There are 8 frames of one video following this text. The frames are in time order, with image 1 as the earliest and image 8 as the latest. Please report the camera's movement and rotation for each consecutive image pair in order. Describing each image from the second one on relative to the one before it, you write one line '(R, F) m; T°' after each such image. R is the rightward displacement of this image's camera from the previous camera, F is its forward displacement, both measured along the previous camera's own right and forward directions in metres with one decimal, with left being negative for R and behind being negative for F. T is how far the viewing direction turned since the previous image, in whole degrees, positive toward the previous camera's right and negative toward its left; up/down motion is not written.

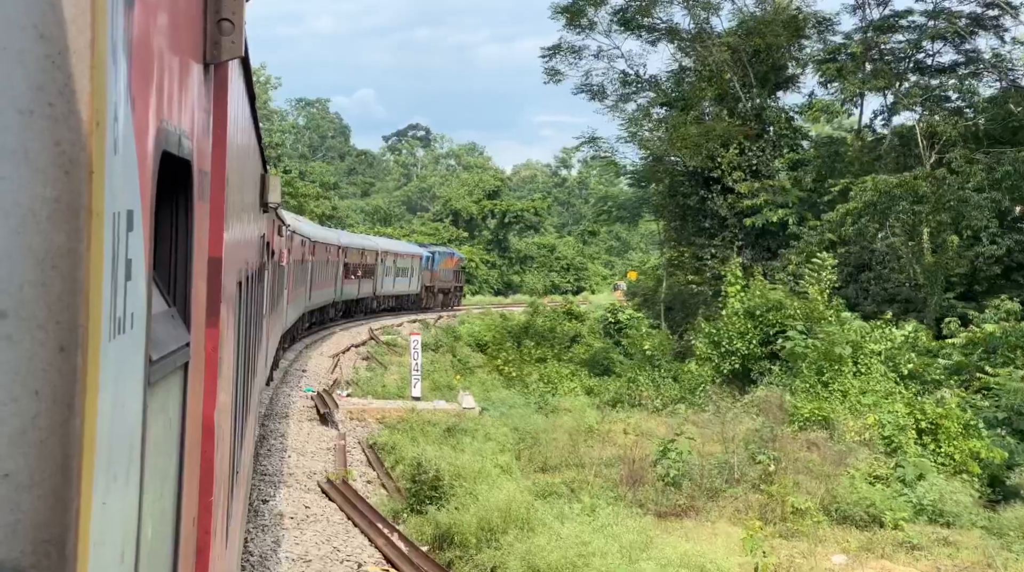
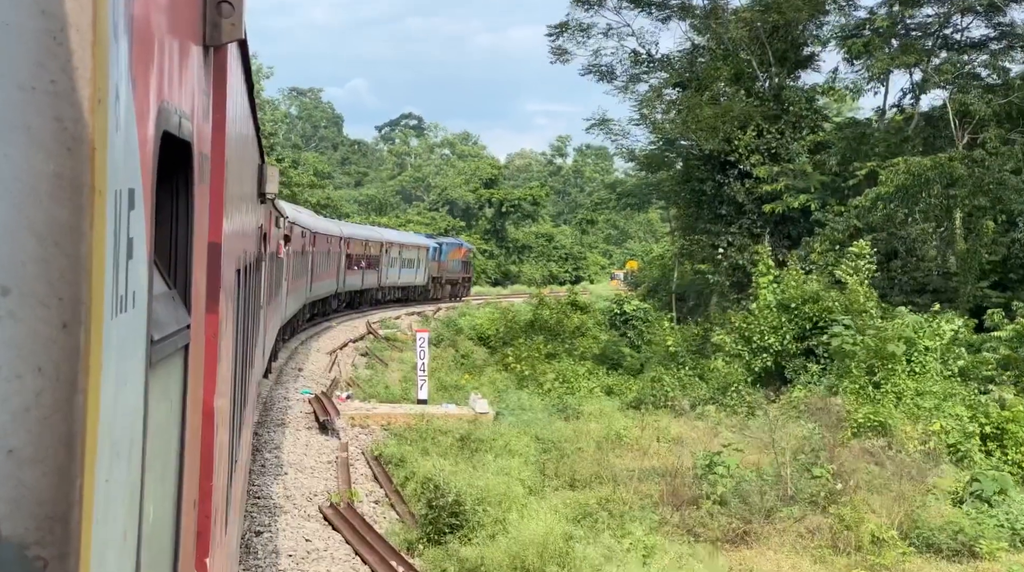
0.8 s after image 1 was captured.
(-0.2, +1.2) m; 0°
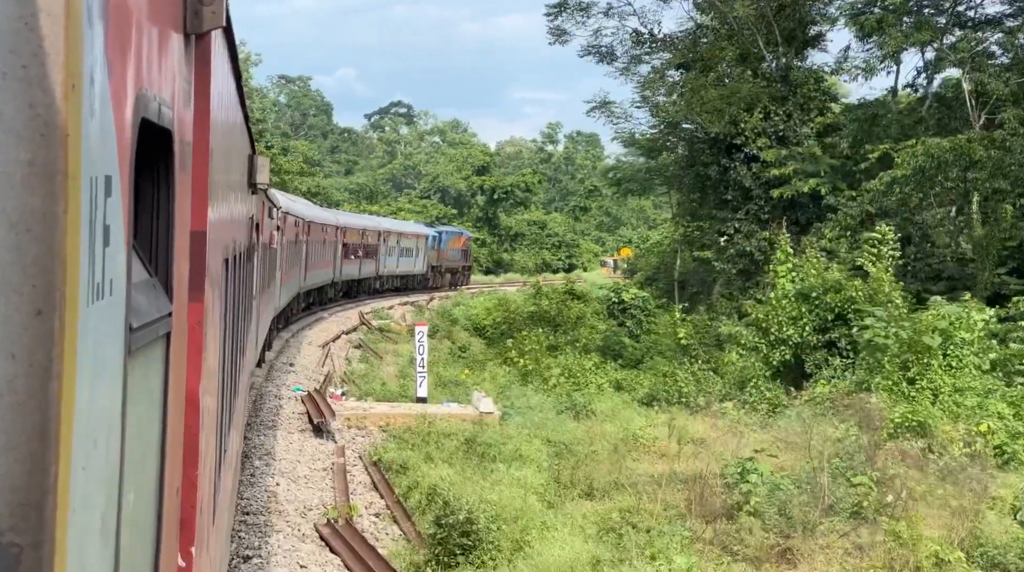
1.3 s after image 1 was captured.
(-0.2, +0.8) m; 0°
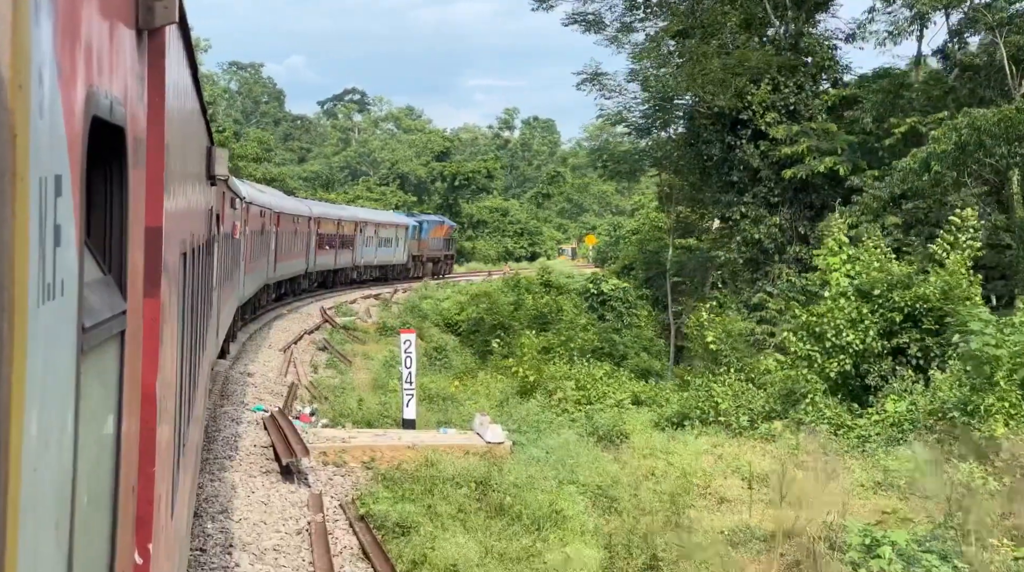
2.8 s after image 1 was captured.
(-0.5, +2.3) m; +2°
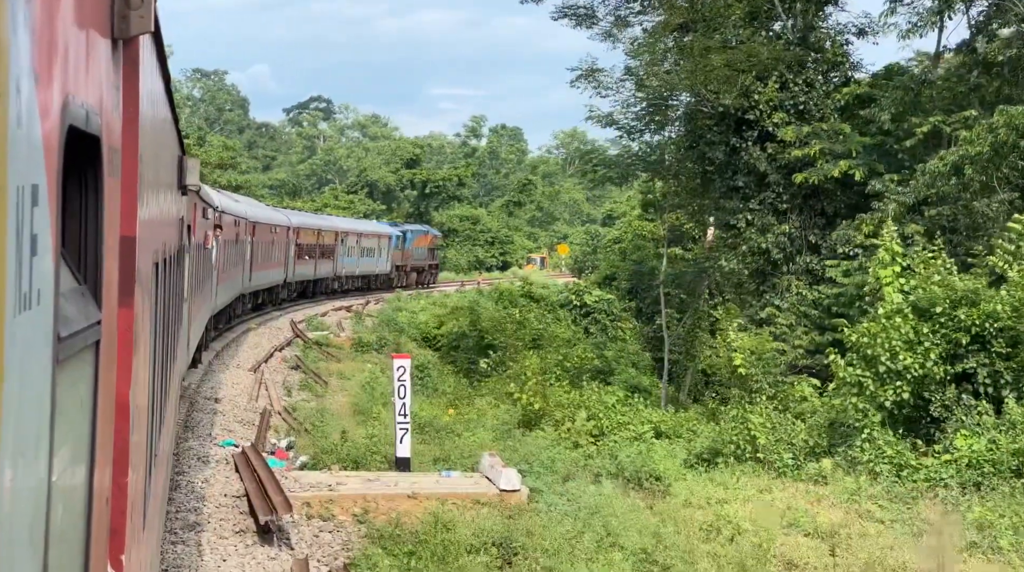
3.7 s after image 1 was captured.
(-0.4, +1.5) m; +2°
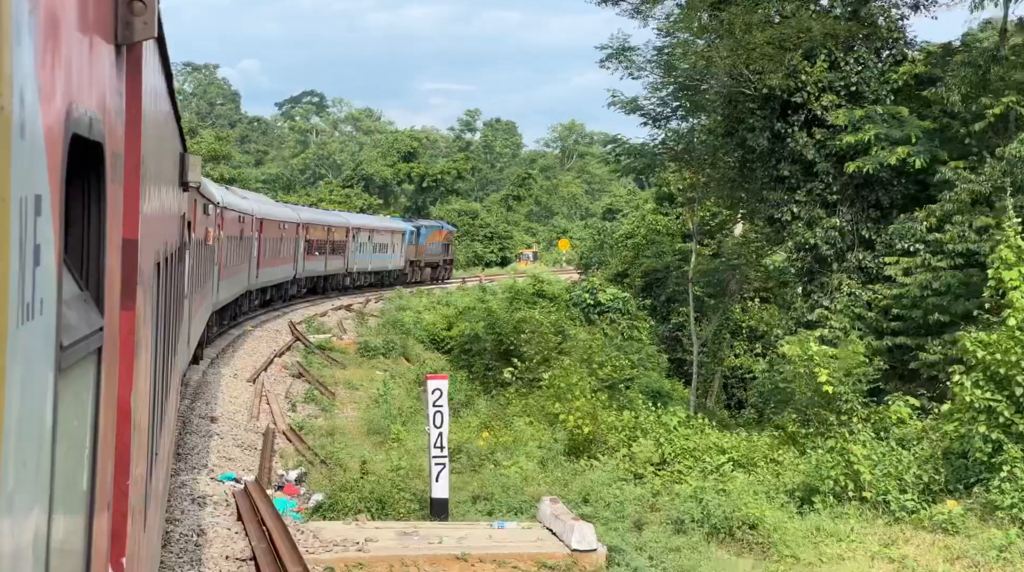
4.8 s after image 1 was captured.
(-0.4, +1.7) m; 0°
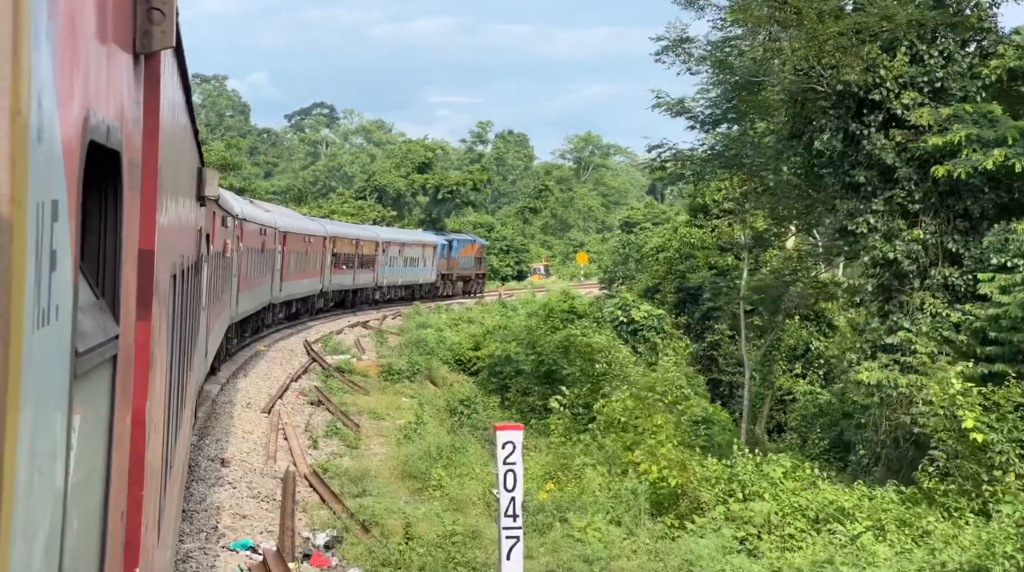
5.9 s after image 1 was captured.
(-0.5, +1.7) m; 0°
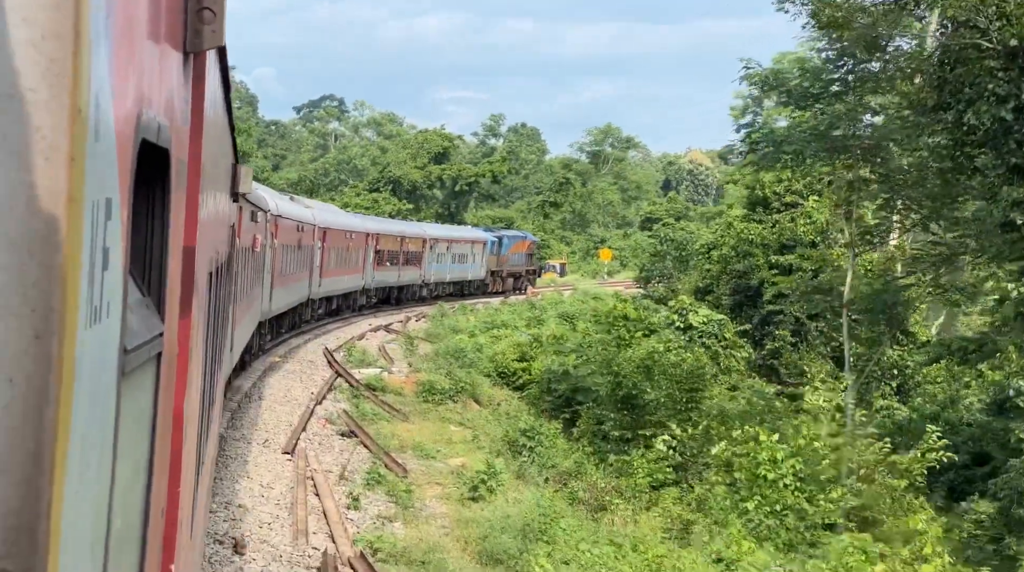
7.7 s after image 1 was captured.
(-0.8, +3.1) m; 0°
